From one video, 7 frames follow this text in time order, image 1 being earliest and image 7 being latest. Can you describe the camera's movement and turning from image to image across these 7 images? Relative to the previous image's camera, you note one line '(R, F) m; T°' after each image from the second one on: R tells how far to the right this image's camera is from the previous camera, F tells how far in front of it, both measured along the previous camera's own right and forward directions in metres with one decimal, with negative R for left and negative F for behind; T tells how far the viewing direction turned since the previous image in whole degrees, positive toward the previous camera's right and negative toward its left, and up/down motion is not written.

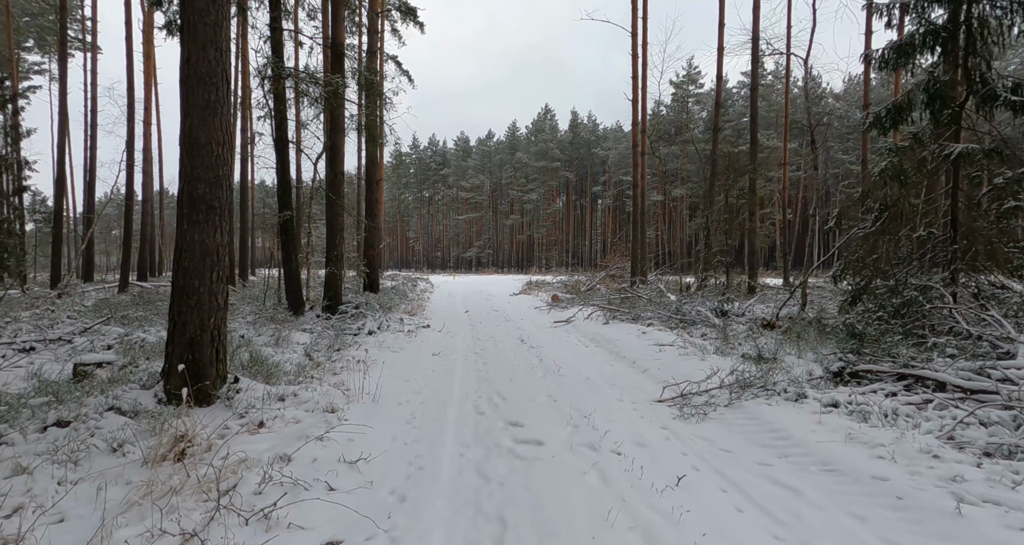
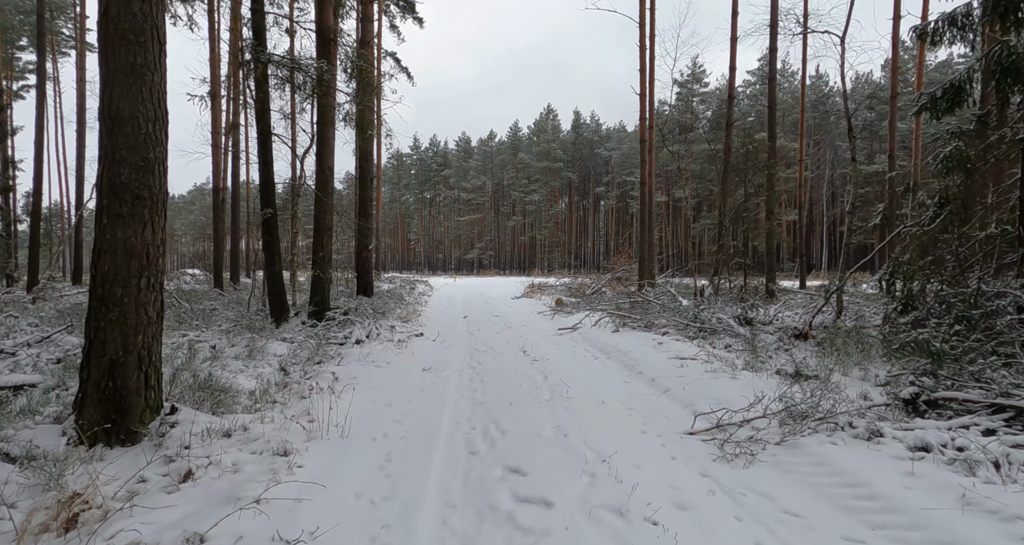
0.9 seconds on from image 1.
(0.0, +0.9) m; 0°
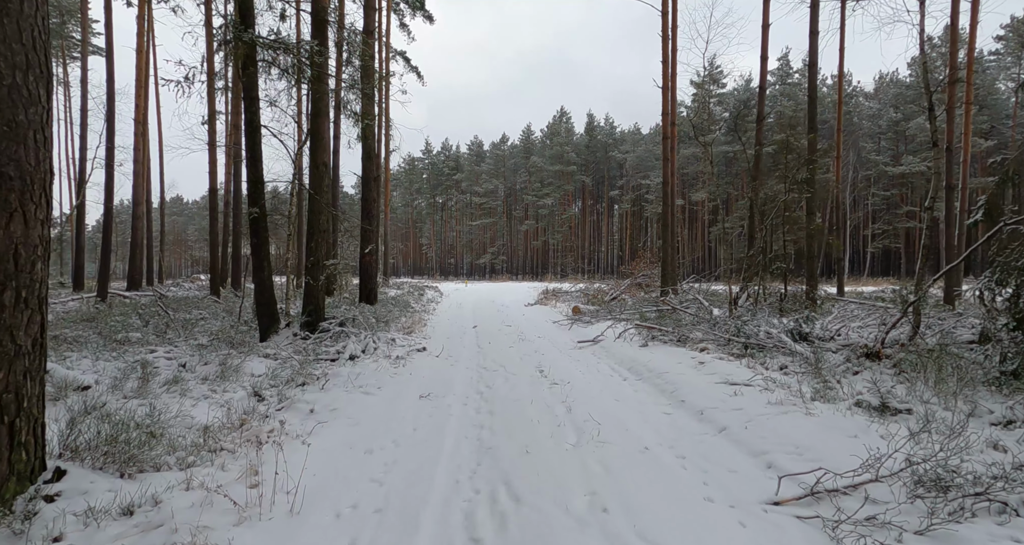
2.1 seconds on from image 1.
(0.0, +1.2) m; -1°
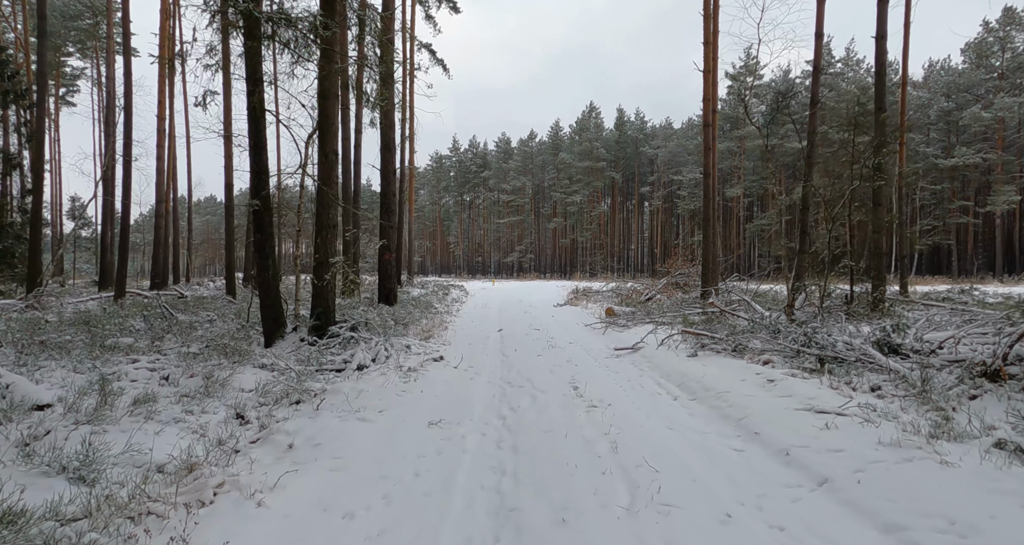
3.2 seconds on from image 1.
(0.0, +1.1) m; -3°
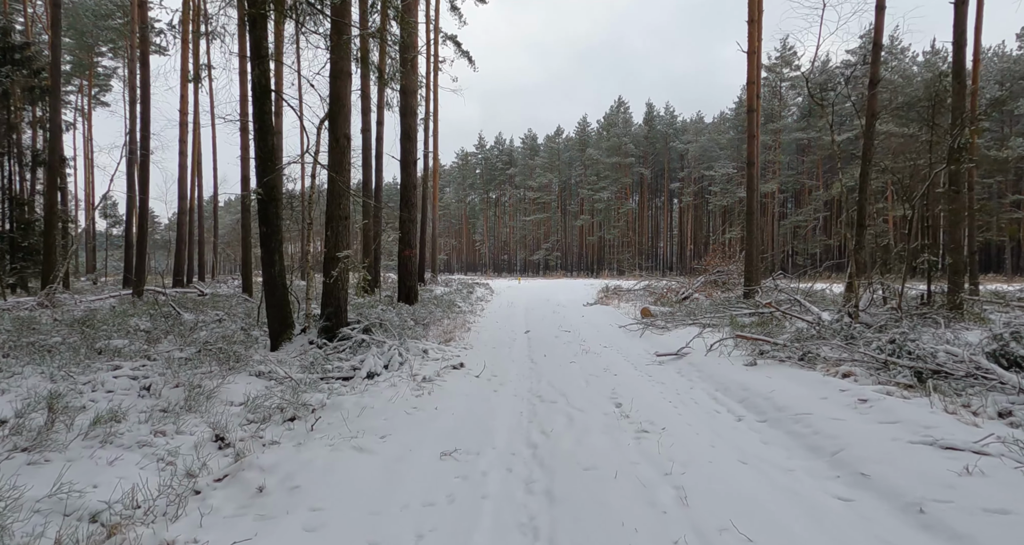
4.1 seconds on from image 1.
(0.0, +1.0) m; -3°
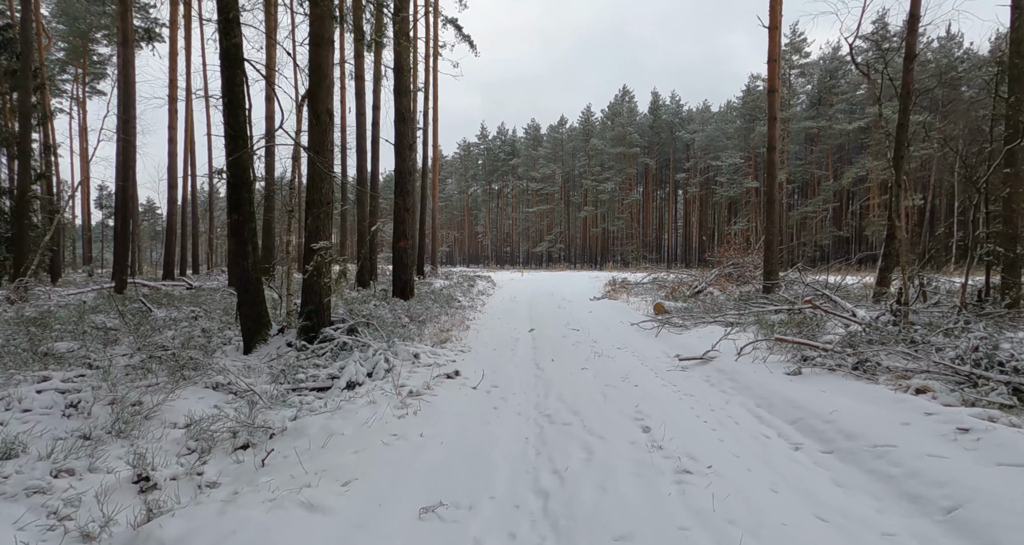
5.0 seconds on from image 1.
(0.0, +1.0) m; 0°
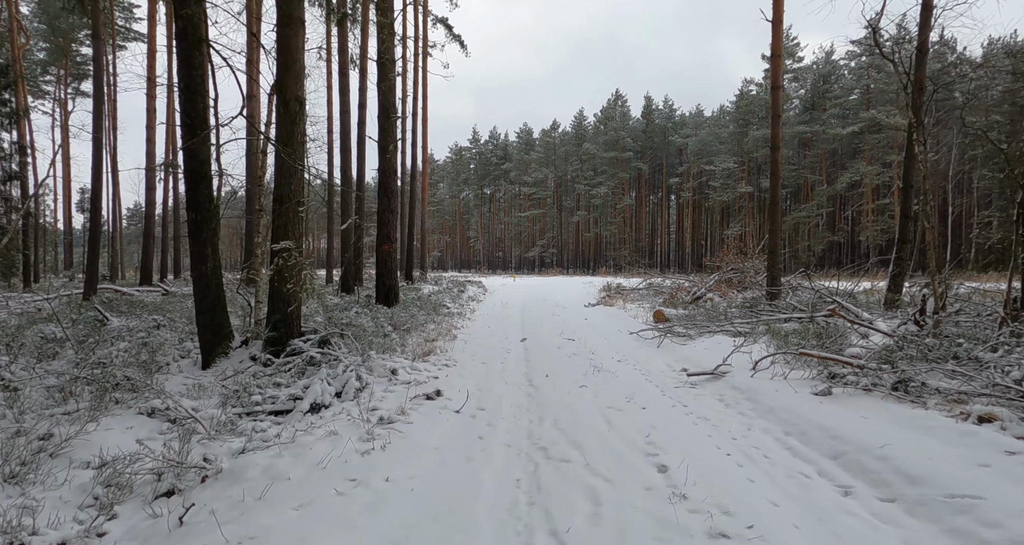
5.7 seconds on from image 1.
(0.0, +0.7) m; +1°
